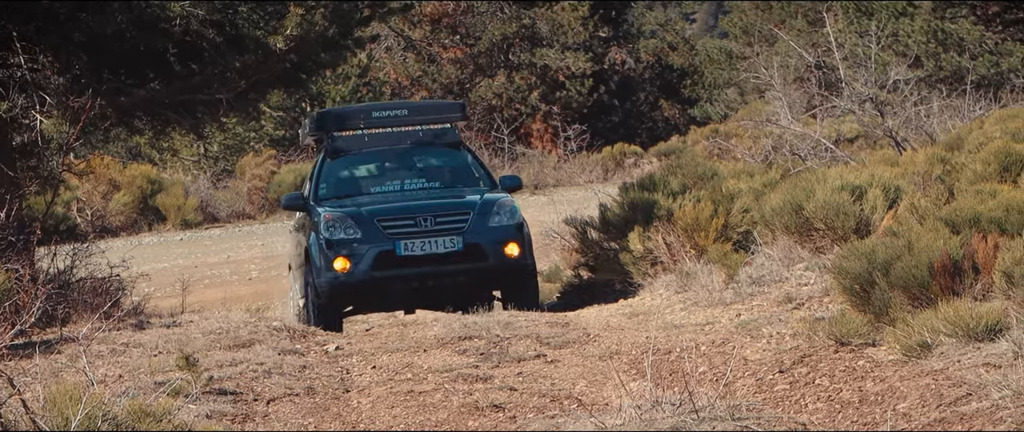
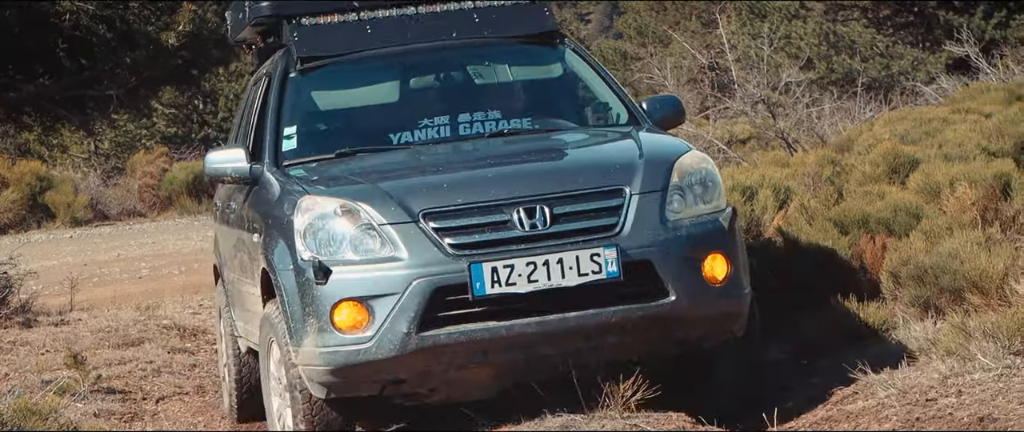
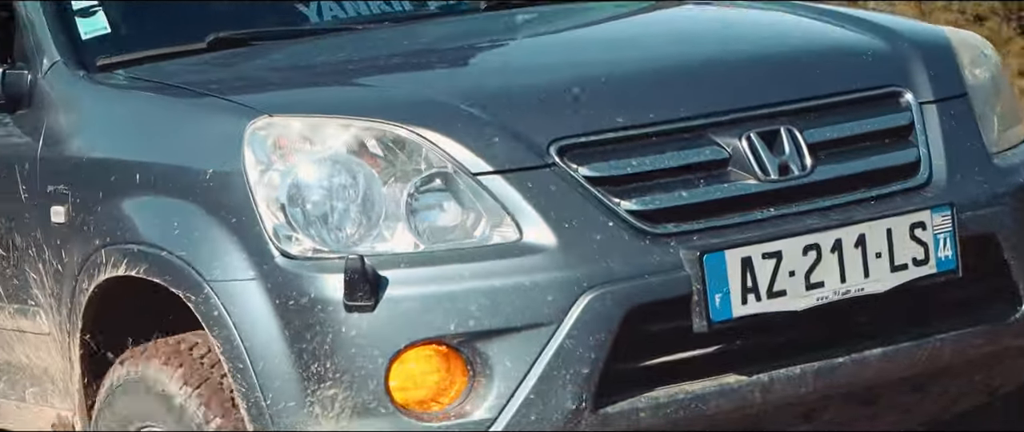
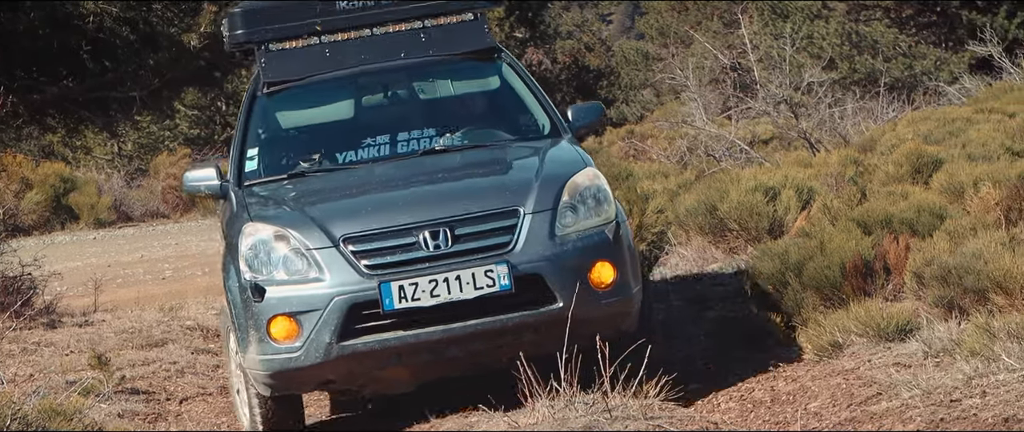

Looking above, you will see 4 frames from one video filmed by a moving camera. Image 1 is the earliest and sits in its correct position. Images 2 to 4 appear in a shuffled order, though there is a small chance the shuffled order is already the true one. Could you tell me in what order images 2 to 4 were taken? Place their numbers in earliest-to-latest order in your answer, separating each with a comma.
4, 2, 3
